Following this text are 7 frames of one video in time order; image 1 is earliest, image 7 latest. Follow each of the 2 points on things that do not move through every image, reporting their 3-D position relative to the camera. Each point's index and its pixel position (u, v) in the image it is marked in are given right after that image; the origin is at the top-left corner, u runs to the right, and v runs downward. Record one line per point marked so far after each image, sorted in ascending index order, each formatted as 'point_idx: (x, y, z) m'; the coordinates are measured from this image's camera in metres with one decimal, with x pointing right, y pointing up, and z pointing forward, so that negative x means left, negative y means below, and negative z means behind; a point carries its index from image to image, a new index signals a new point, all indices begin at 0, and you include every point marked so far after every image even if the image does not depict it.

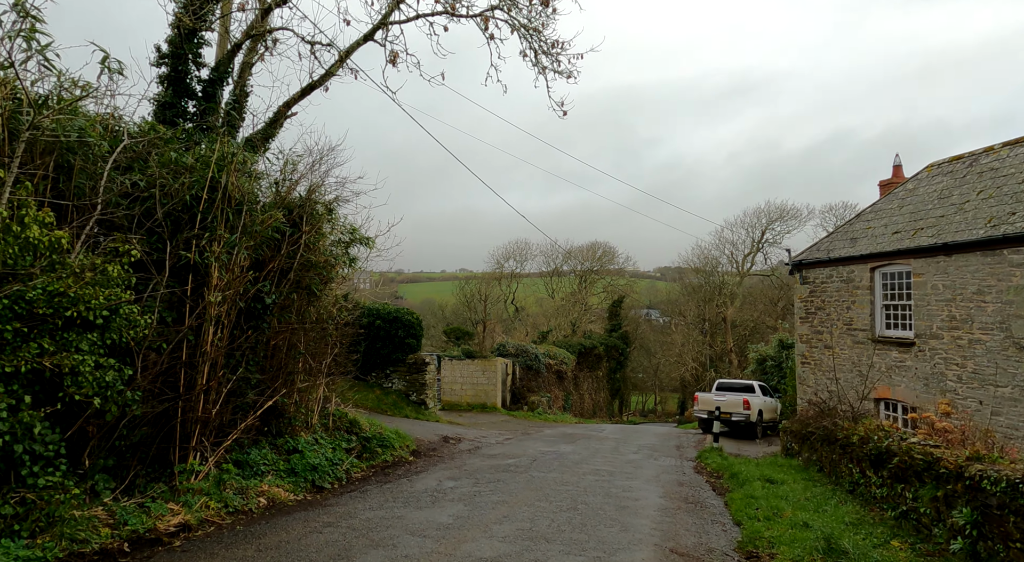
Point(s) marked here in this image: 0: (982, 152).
0: (+10.8, +3.0, +15.4) m
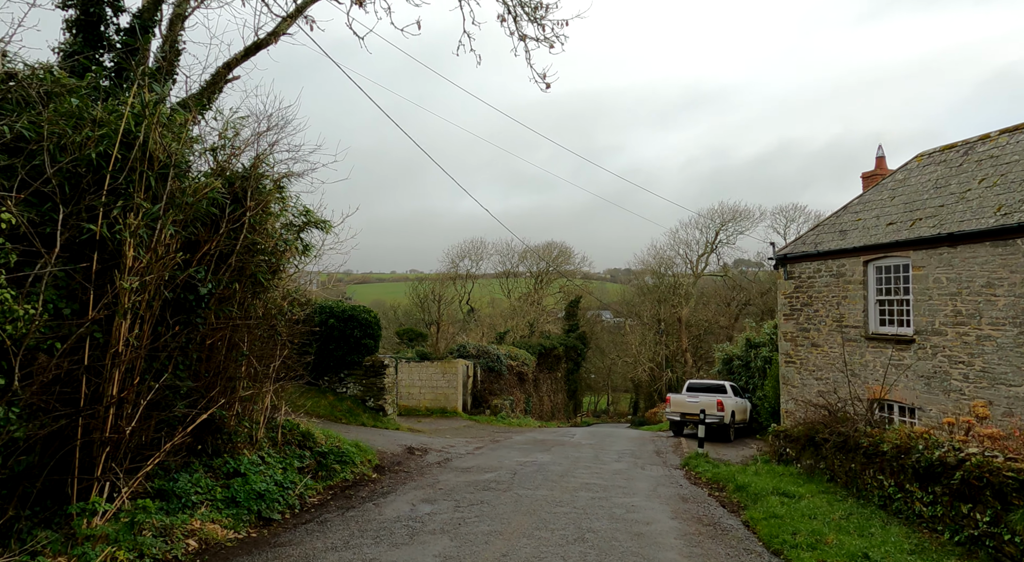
0: (+10.2, +3.1, +14.8) m
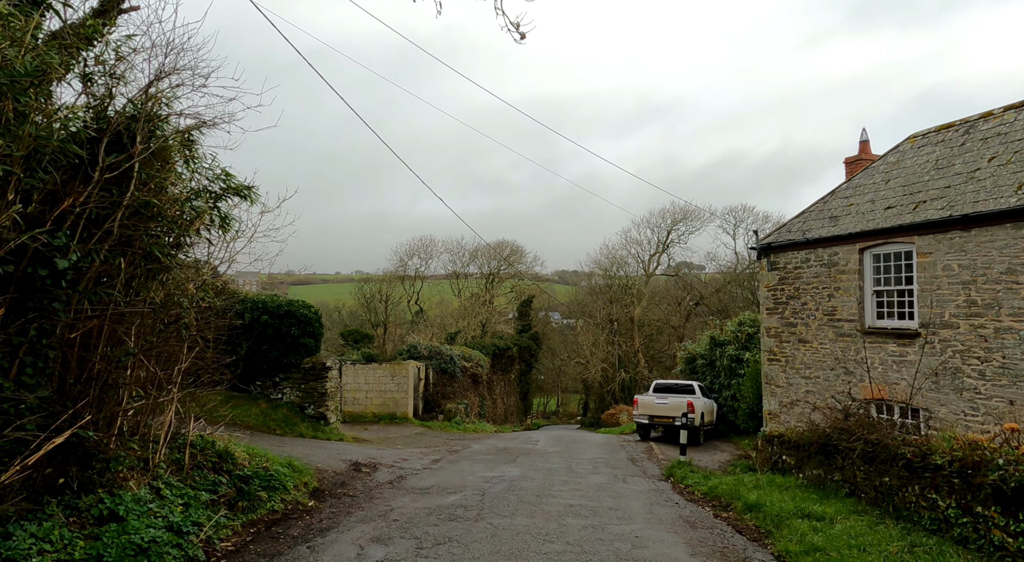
0: (+9.5, +3.3, +13.8) m
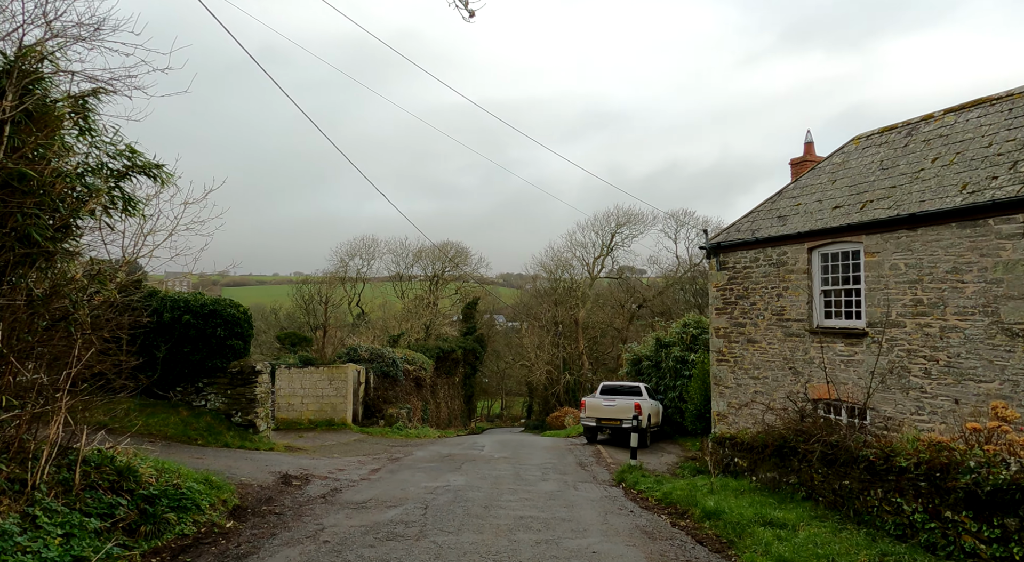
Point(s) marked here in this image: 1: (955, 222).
0: (+8.4, +3.3, +14.0) m
1: (+7.2, +1.0, +11.0) m
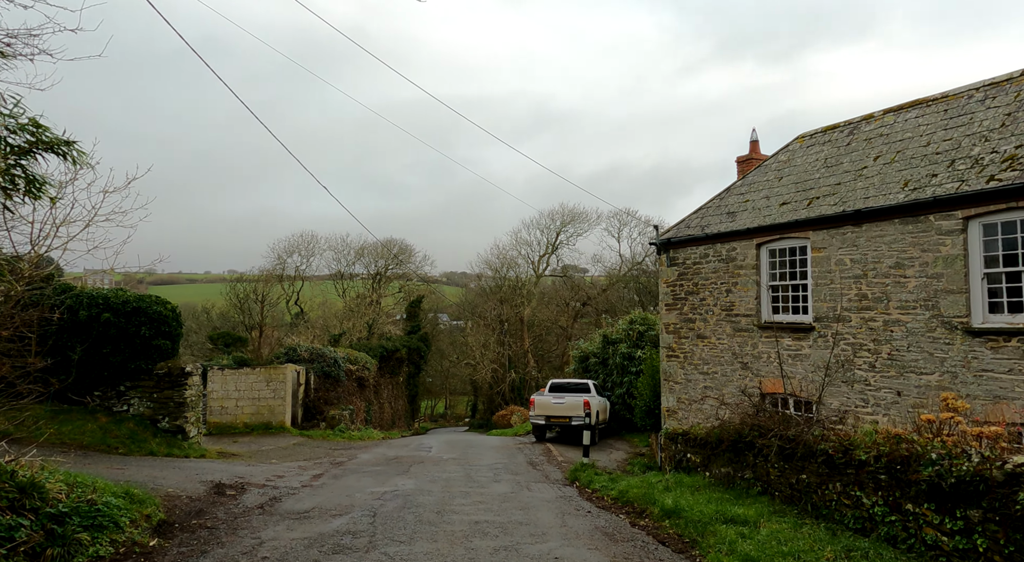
0: (+7.3, +3.4, +14.3) m
1: (+6.4, +1.0, +11.2) m
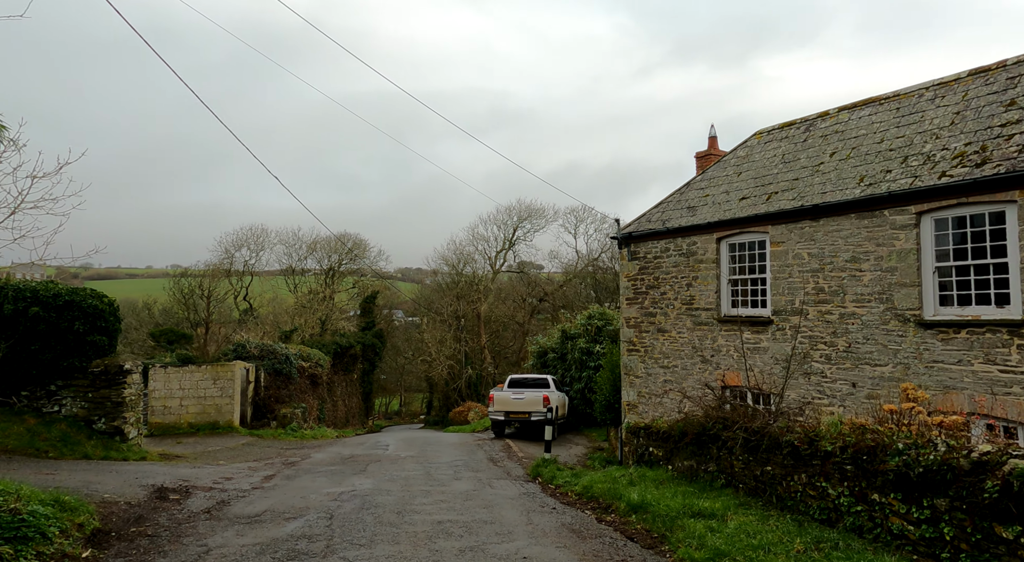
0: (+6.5, +3.5, +14.5) m
1: (+5.8, +1.1, +11.4) m
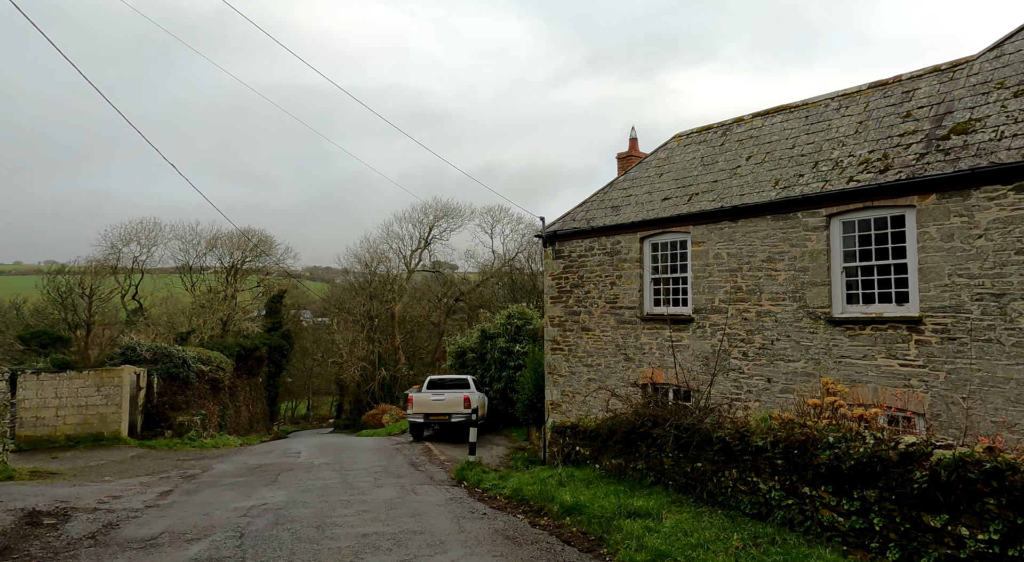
0: (+4.8, +3.5, +15.0) m
1: (+4.5, +1.2, +11.8) m
